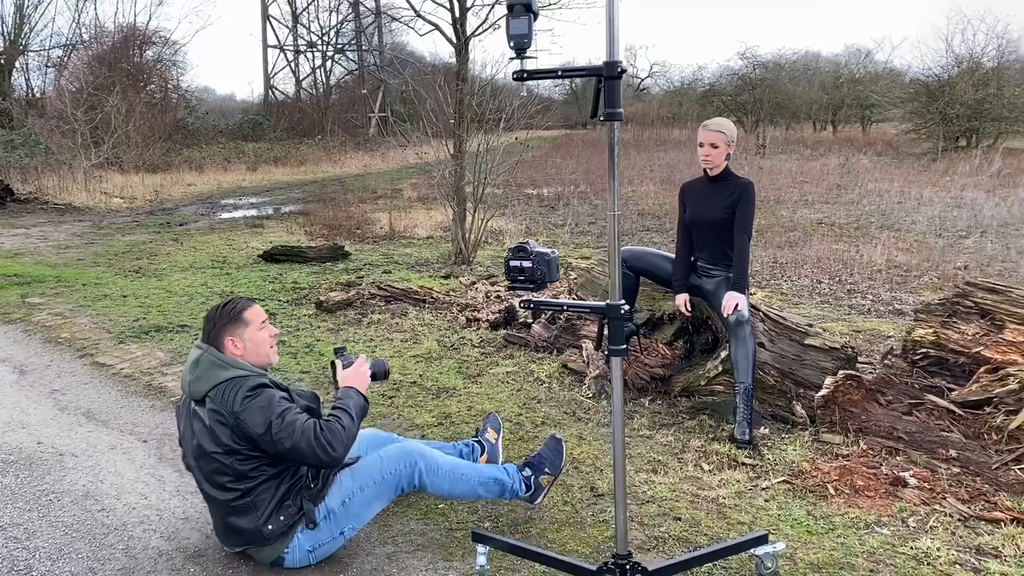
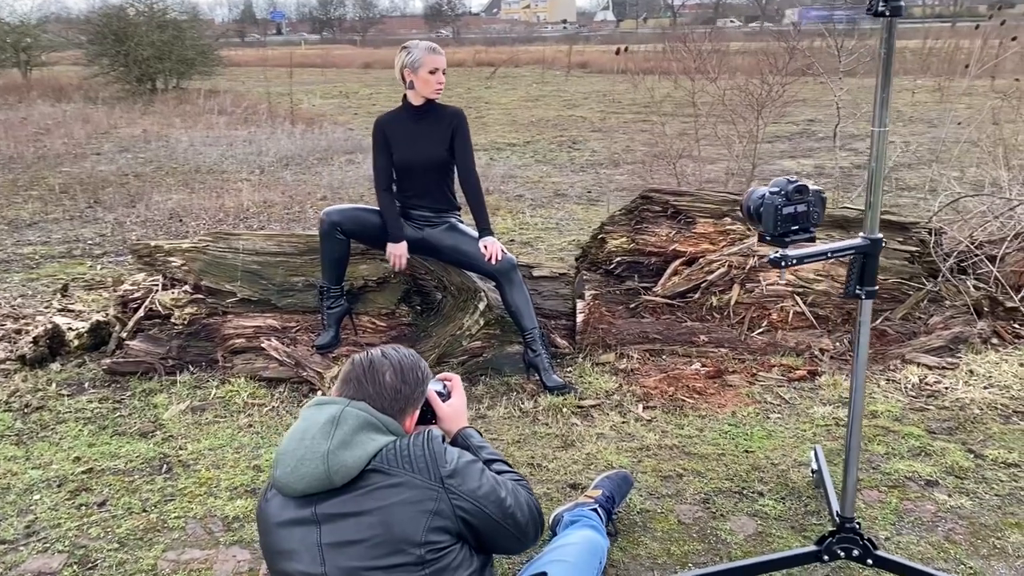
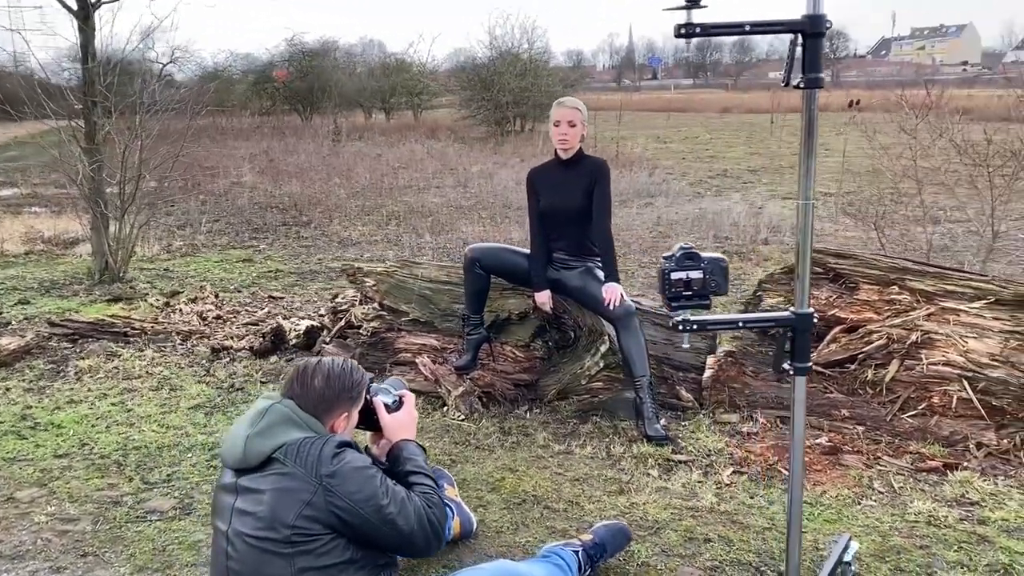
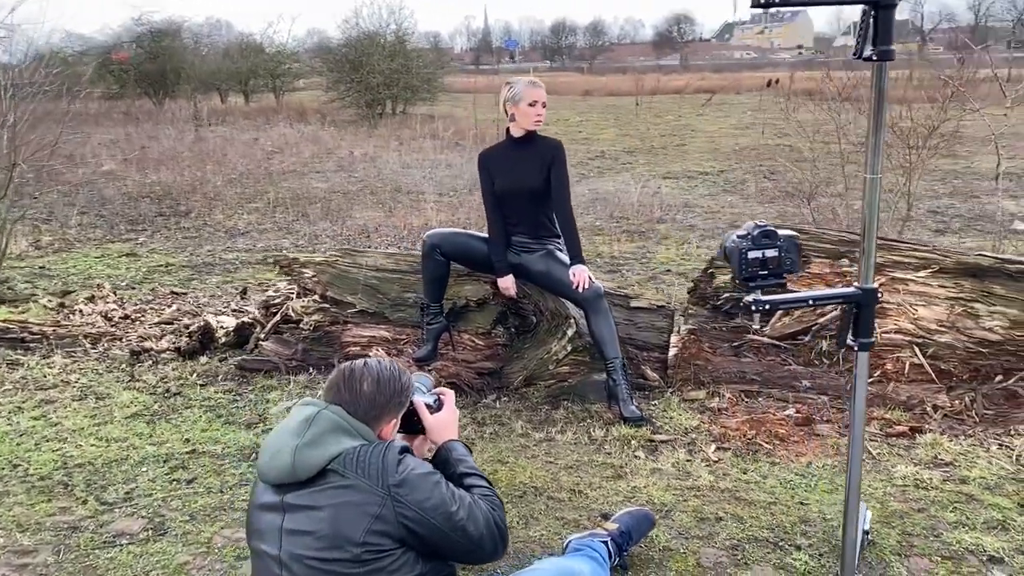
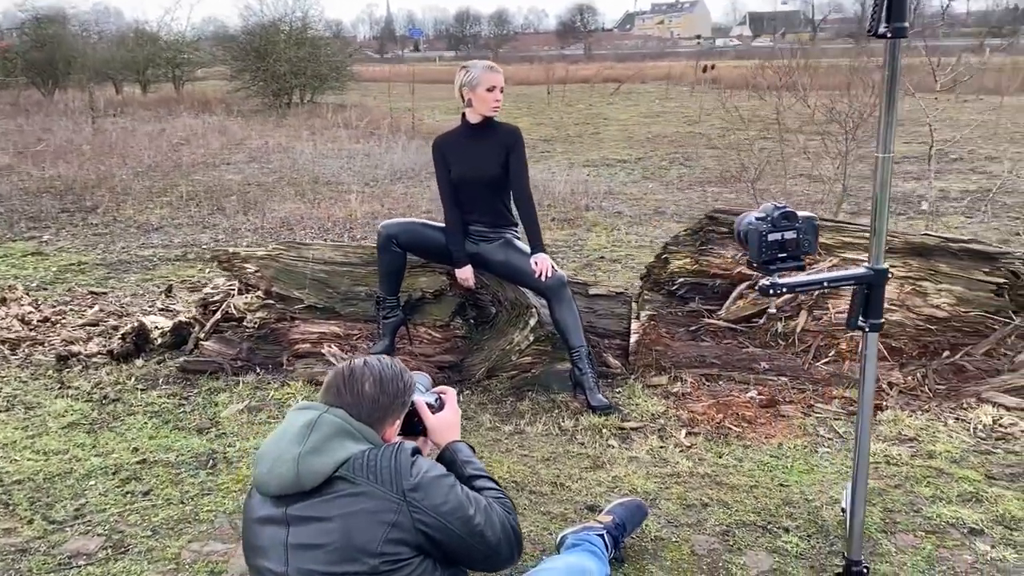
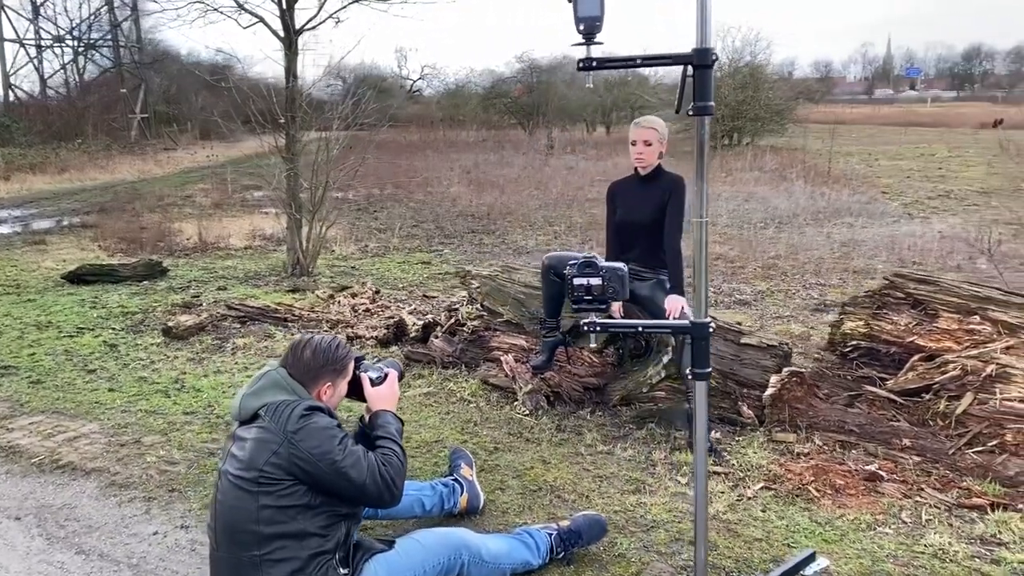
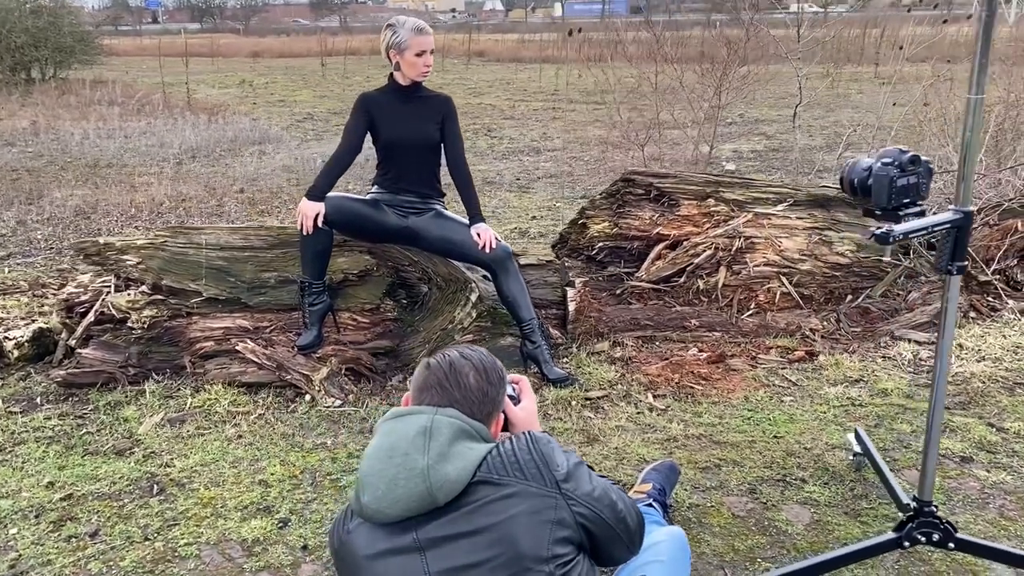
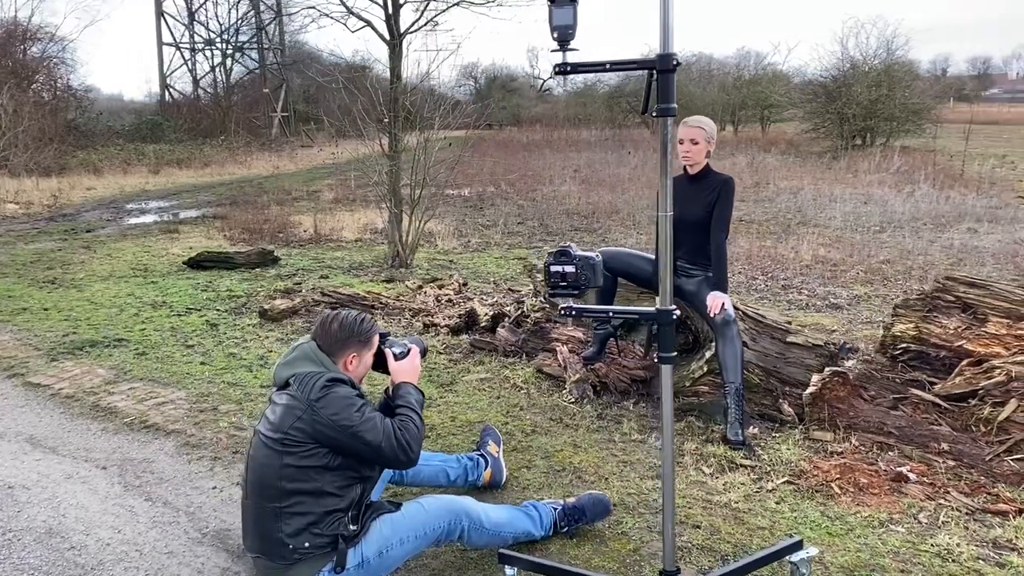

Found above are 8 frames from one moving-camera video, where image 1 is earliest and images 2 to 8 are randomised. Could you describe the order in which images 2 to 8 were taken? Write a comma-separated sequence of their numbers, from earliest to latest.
8, 6, 3, 4, 5, 2, 7
